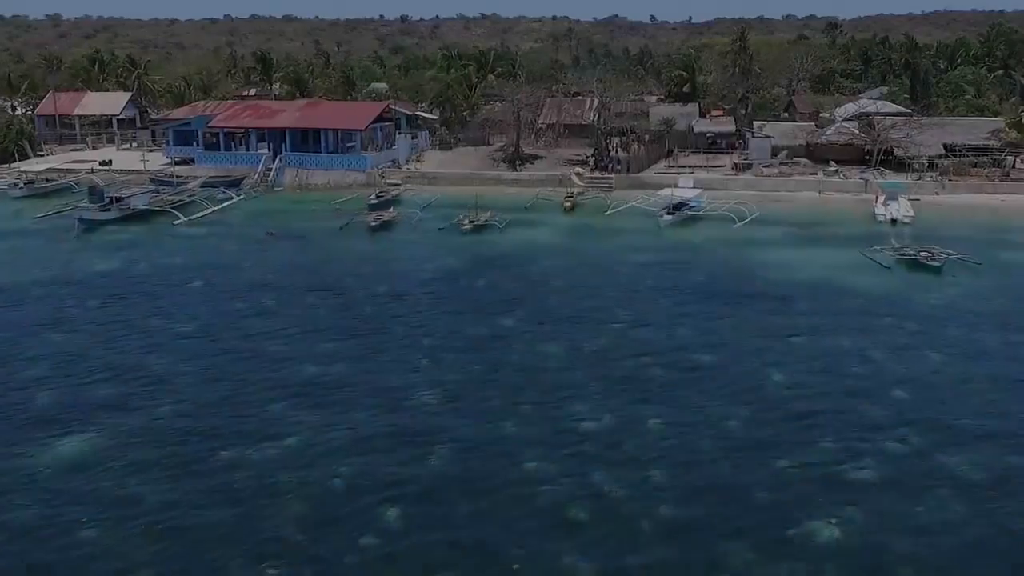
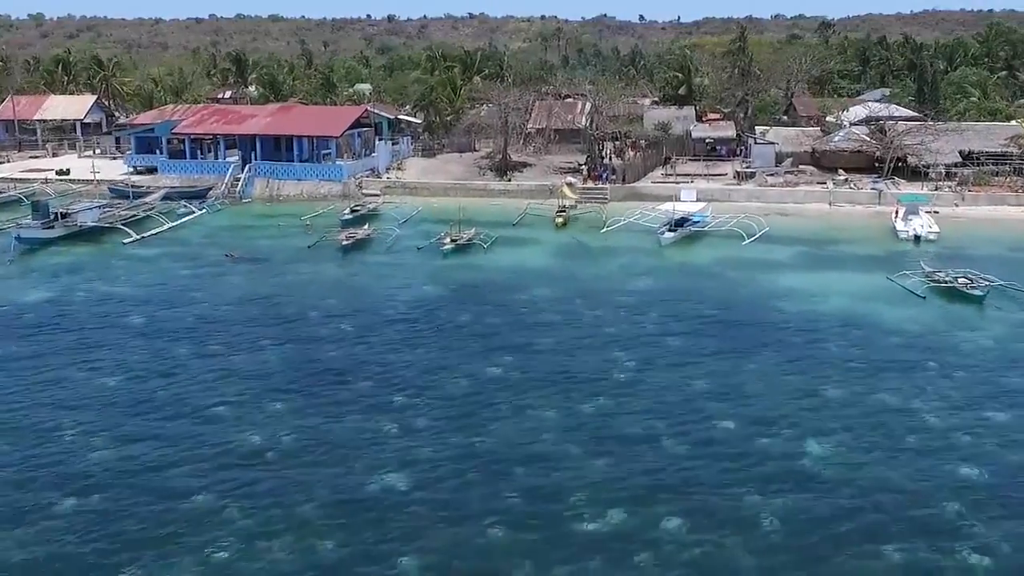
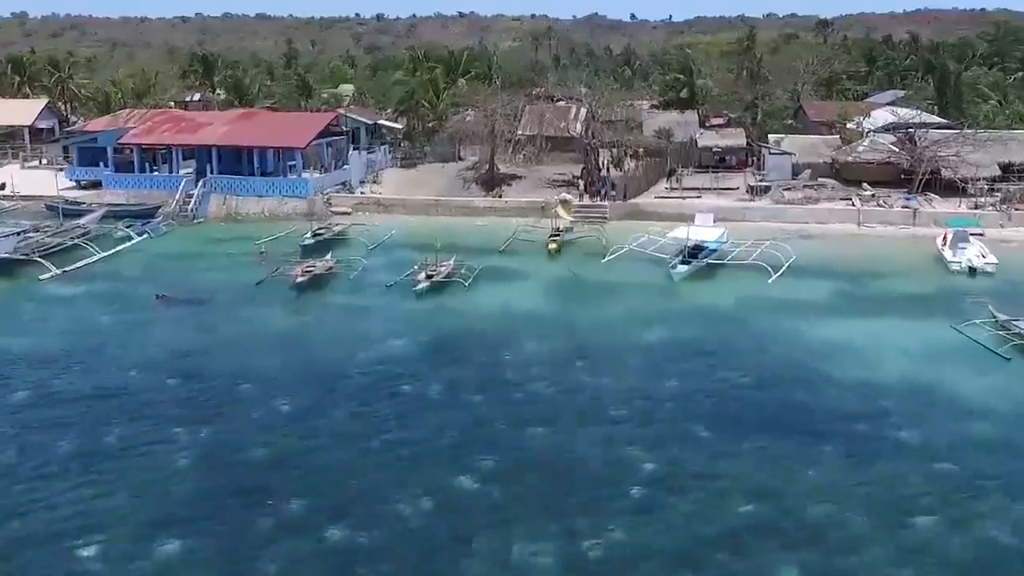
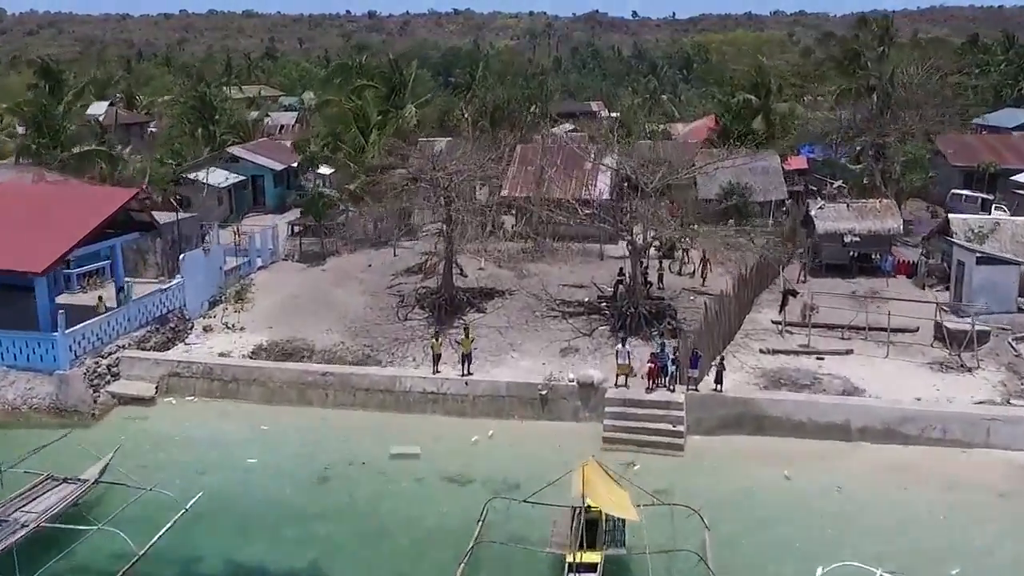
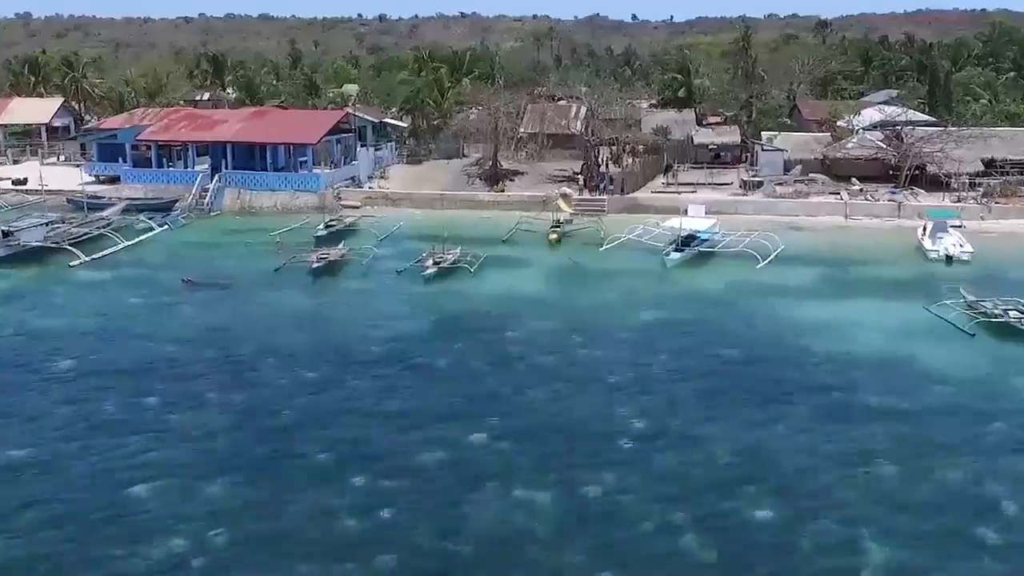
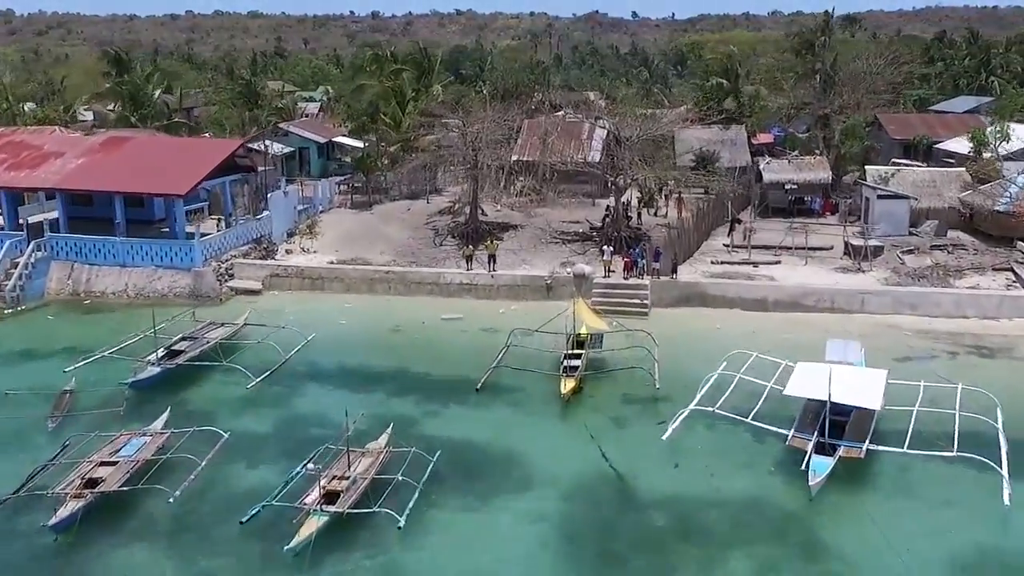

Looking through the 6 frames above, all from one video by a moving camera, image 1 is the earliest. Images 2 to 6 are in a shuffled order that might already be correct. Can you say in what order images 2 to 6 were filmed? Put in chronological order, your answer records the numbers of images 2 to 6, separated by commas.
2, 5, 3, 6, 4
